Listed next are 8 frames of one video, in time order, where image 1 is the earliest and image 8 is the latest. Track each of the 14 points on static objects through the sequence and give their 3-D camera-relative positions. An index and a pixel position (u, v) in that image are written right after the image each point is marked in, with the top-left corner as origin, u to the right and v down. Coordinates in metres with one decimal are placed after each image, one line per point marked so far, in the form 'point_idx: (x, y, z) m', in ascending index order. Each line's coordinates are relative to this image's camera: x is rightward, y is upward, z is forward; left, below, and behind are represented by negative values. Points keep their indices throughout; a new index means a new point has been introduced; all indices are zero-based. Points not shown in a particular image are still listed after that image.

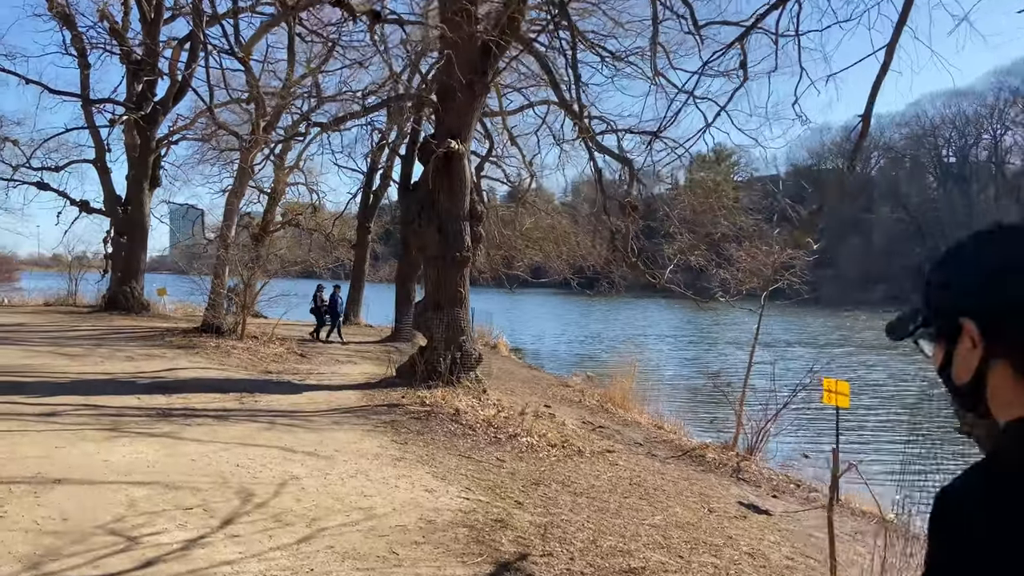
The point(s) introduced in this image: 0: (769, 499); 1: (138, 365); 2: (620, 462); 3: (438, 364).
0: (+2.6, -2.2, +8.3) m
1: (-5.2, -1.1, +11.2) m
2: (+1.2, -1.9, +8.6) m
3: (-1.0, -1.1, +11.4) m
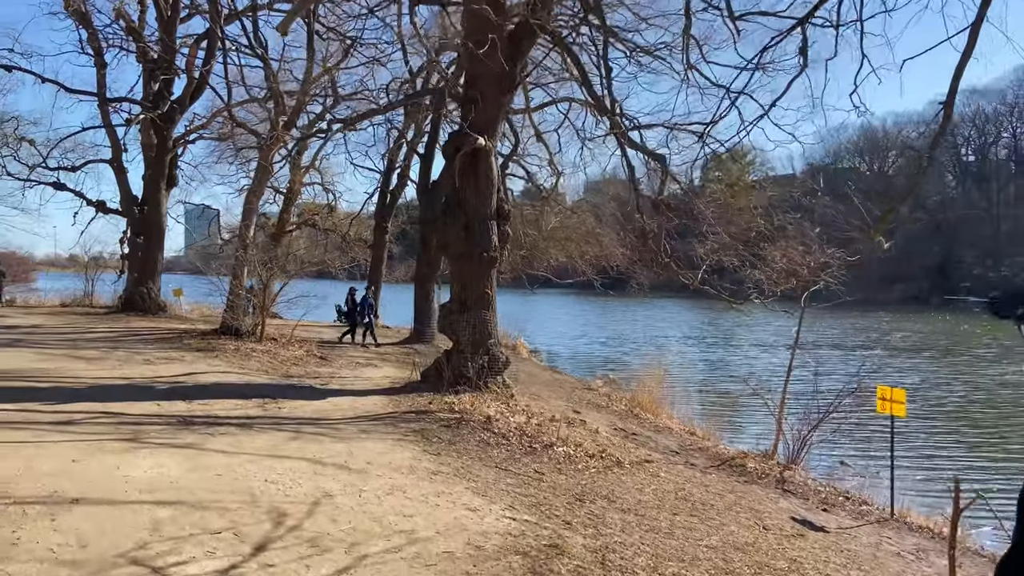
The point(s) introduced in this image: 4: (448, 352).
0: (+3.0, -2.2, +7.8) m
1: (-4.8, -1.1, +10.8) m
2: (+1.5, -1.9, +8.2) m
3: (-0.6, -1.1, +11.0) m
4: (-0.9, -0.9, +11.3) m
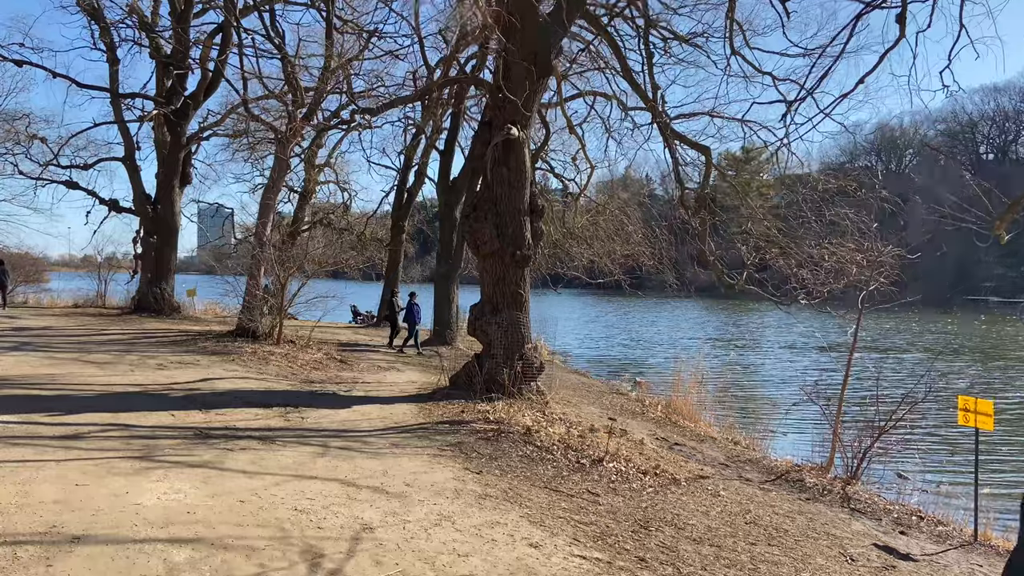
0: (+3.4, -2.2, +7.1) m
1: (-4.3, -1.1, +10.2) m
2: (+1.9, -1.9, +7.5) m
3: (-0.2, -1.1, +10.3) m
4: (-0.4, -0.9, +10.6) m
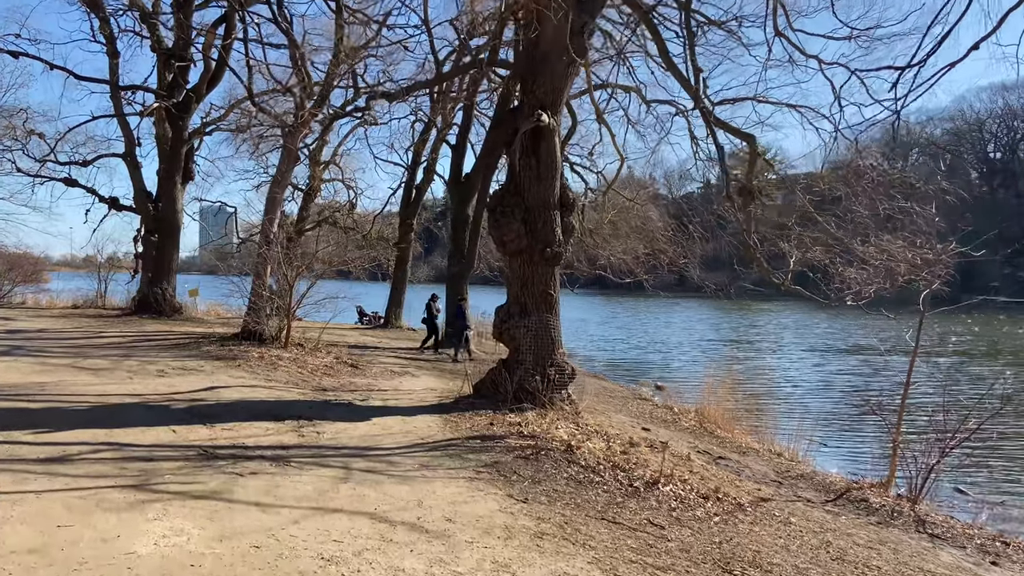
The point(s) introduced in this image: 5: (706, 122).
0: (+3.8, -2.2, +6.3) m
1: (-4.0, -1.1, +9.4) m
2: (+2.3, -1.9, +6.6) m
3: (+0.2, -1.1, +9.5) m
4: (-0.1, -0.9, +9.8) m
5: (+2.3, +2.0, +9.6) m
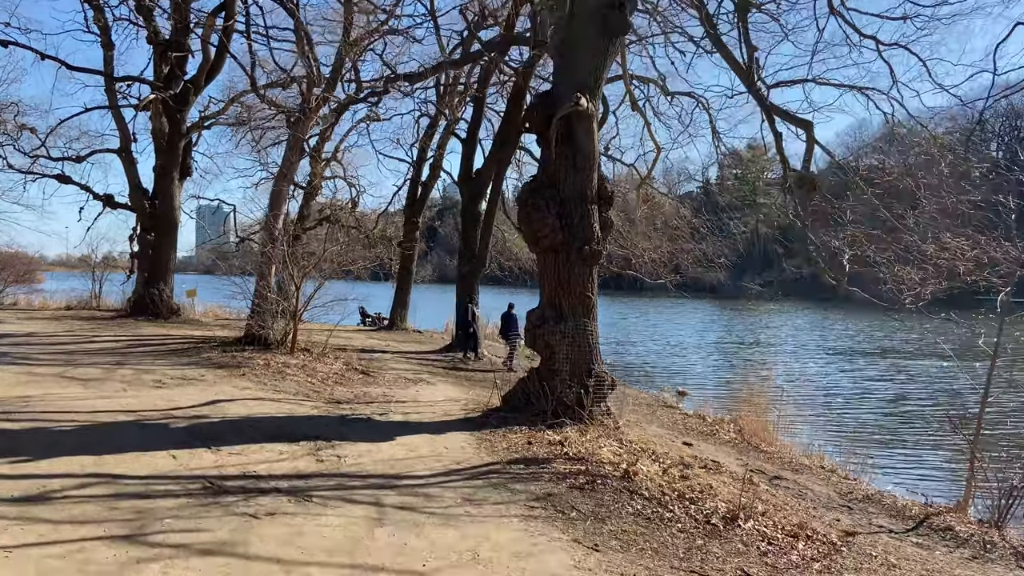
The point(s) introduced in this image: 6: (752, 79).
0: (+4.1, -2.2, +5.4) m
1: (-3.6, -1.1, +8.5) m
2: (+2.7, -1.9, +5.8) m
3: (+0.5, -1.1, +8.6) m
4: (+0.3, -0.9, +8.9) m
5: (+2.7, +2.0, +8.7) m
6: (+2.6, +2.3, +8.7) m
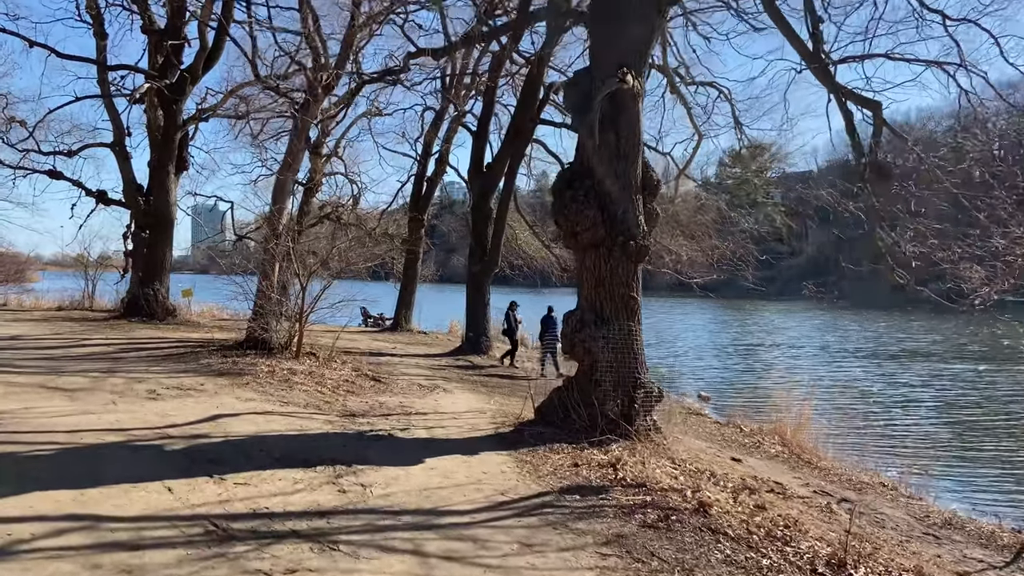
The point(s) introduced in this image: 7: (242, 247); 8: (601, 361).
0: (+4.5, -2.2, +4.5) m
1: (-3.3, -1.1, +7.6) m
2: (+3.0, -1.9, +4.8) m
3: (+0.9, -1.1, +7.6) m
4: (+0.6, -0.9, +7.9) m
5: (+3.0, +2.0, +7.8) m
6: (+3.0, +2.3, +7.8) m
7: (-4.7, +0.7, +14.3) m
8: (+0.9, -0.7, +7.7) m
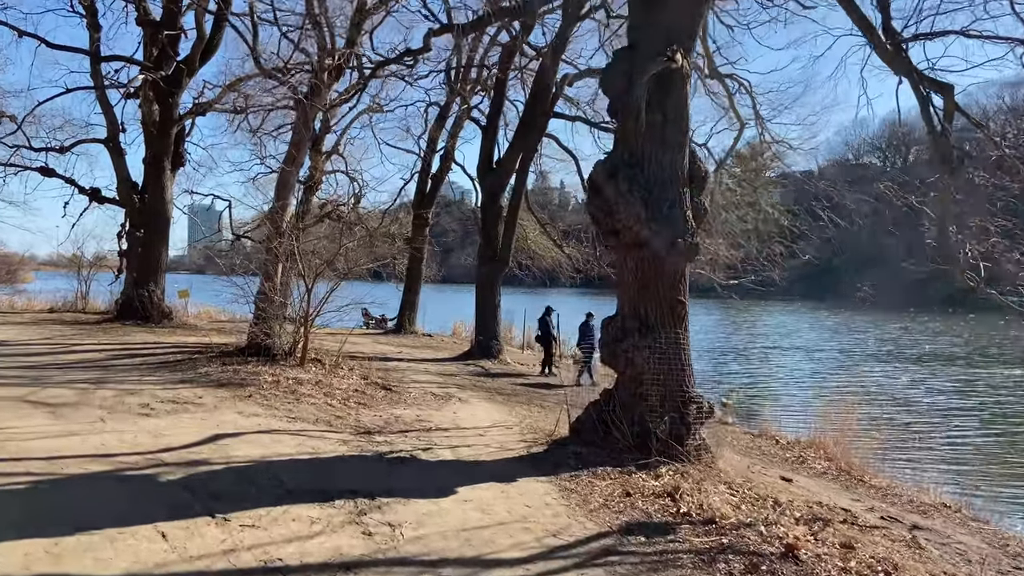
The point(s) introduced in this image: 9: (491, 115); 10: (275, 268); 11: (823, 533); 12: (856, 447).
0: (+4.8, -2.3, +3.7) m
1: (-3.0, -1.2, +6.7) m
2: (+3.3, -1.9, +4.0) m
3: (+1.2, -1.2, +6.8) m
4: (+0.9, -1.0, +7.1) m
5: (+3.4, +1.9, +7.0) m
6: (+3.3, +2.2, +7.0) m
7: (-4.4, +0.7, +13.5) m
8: (+1.2, -0.7, +6.9) m
9: (-0.6, +4.1, +19.2) m
10: (-3.4, +0.3, +11.3) m
11: (+2.1, -1.7, +5.5) m
12: (+4.6, -2.1, +10.8) m
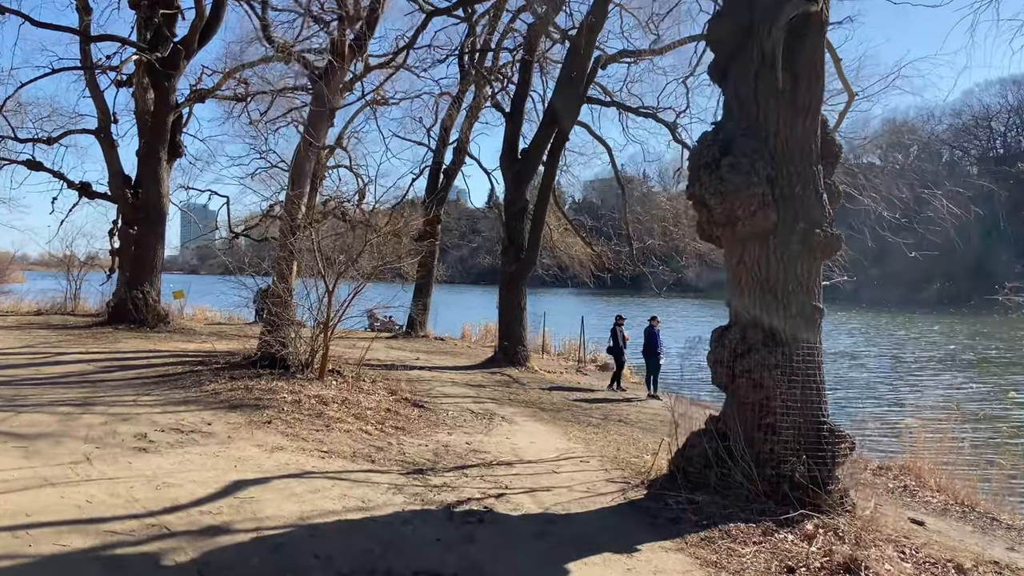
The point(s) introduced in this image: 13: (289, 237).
0: (+5.5, -2.3, +2.3) m
1: (-2.3, -1.2, +5.3) m
2: (+4.0, -2.0, +2.6) m
3: (+1.9, -1.2, +5.4) m
4: (+1.6, -1.0, +5.7) m
5: (+4.0, +1.9, +5.6) m
6: (+3.9, +2.2, +5.6) m
7: (-3.8, +0.7, +12.0) m
8: (+1.8, -0.8, +5.5) m
9: (0.0, +4.1, +17.7) m
10: (-2.7, +0.3, +9.9) m
11: (+2.8, -1.7, +4.1) m
12: (+5.3, -2.2, +9.3) m
13: (-2.7, +0.7, +9.8) m
